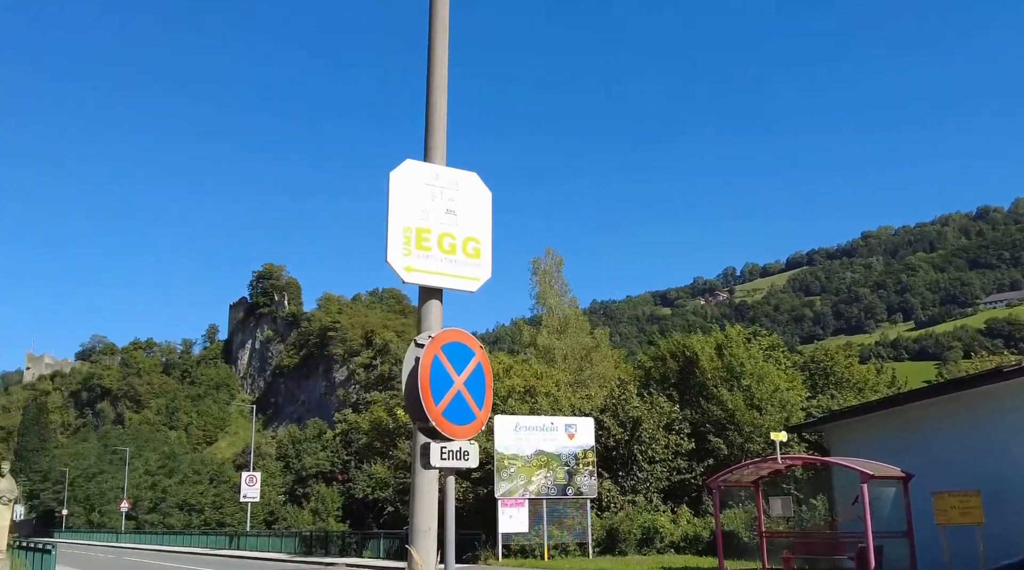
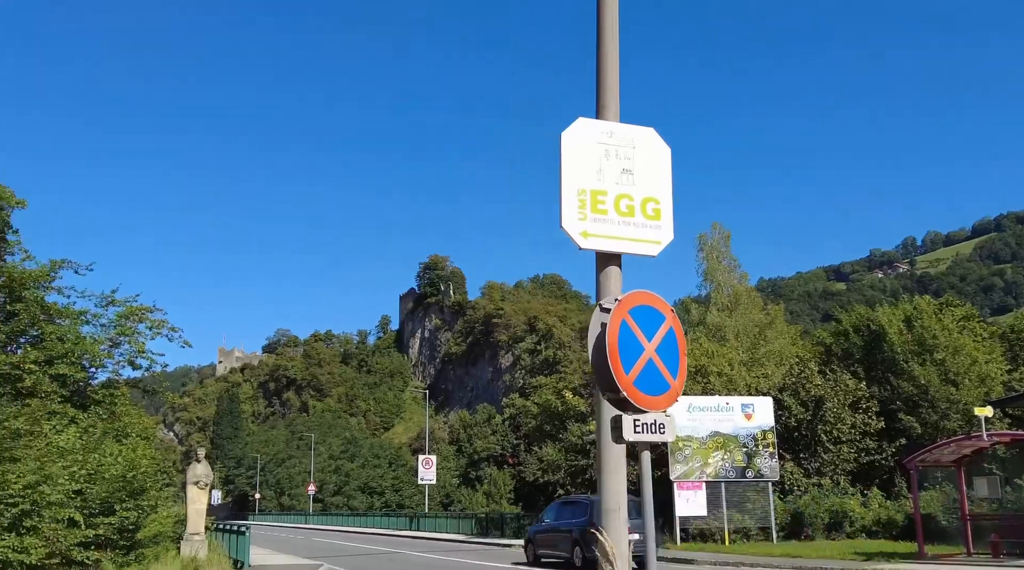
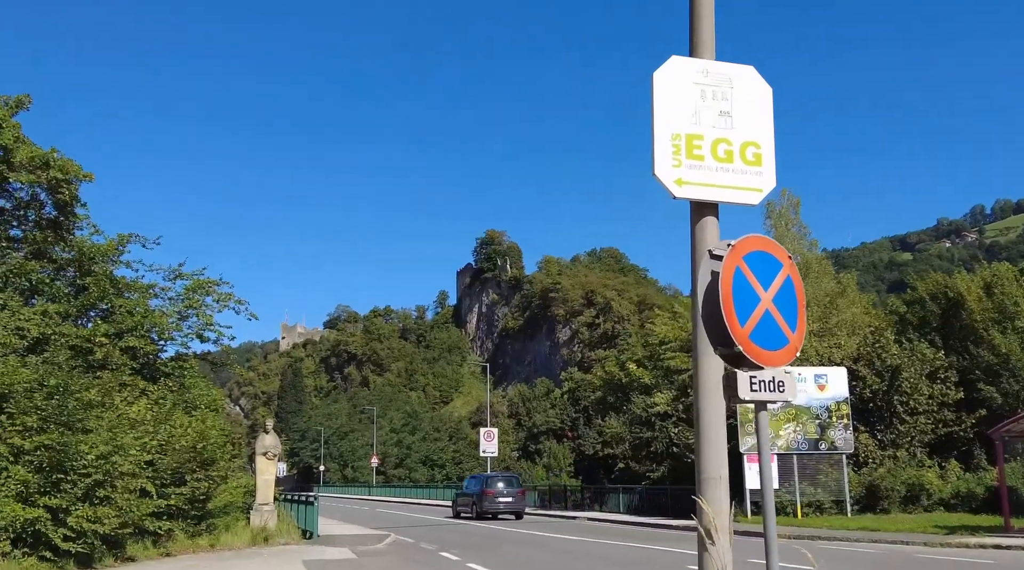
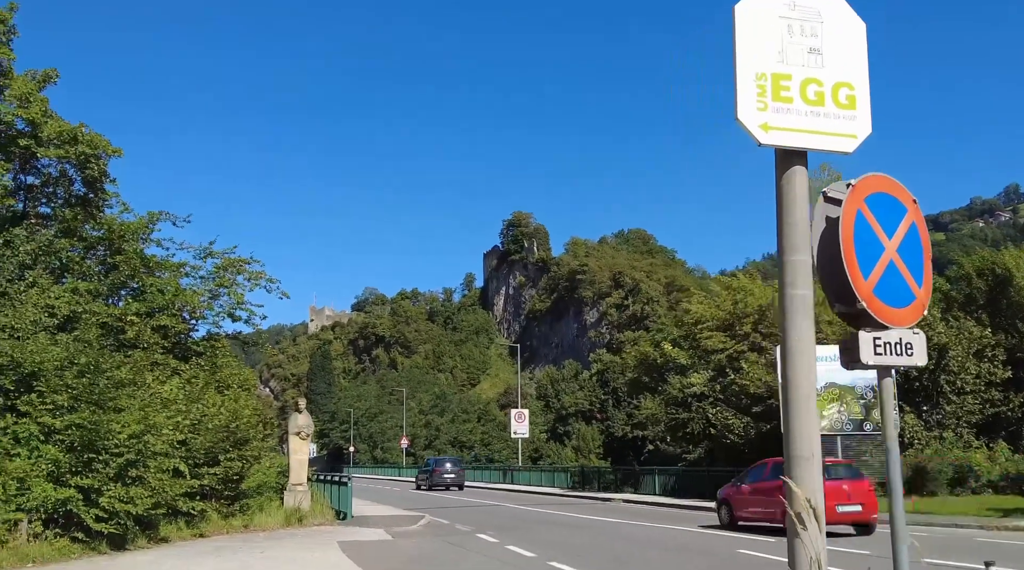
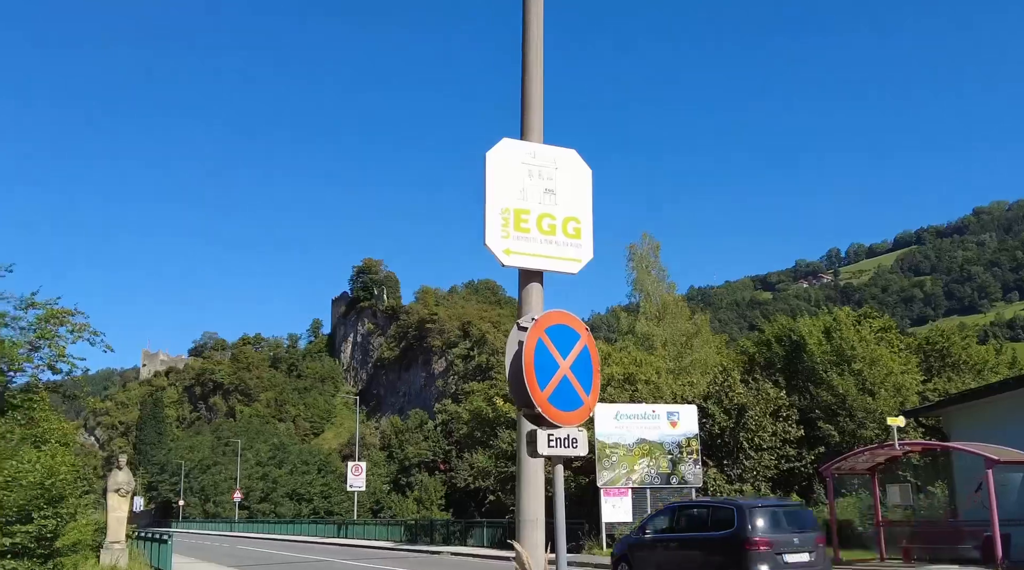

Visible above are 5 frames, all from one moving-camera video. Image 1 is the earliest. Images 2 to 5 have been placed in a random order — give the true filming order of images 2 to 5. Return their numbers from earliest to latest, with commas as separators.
5, 2, 3, 4
